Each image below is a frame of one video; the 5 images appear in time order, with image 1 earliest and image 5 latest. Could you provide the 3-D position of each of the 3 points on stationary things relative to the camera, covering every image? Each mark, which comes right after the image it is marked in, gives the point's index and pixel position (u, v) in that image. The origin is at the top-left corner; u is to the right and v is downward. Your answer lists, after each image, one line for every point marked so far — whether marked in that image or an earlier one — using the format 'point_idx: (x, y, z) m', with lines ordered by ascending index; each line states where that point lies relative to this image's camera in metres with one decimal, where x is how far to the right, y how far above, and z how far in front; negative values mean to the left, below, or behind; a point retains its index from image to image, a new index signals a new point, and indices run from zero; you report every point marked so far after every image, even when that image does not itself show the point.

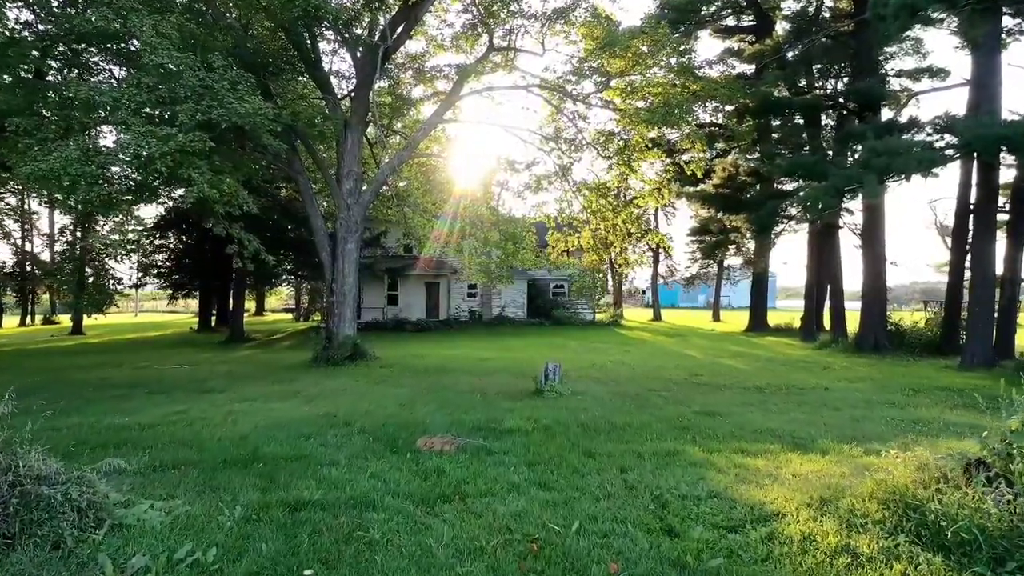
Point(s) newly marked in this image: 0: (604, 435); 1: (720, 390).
0: (+1.0, -1.6, +7.0) m
1: (+3.7, -1.8, +11.7) m
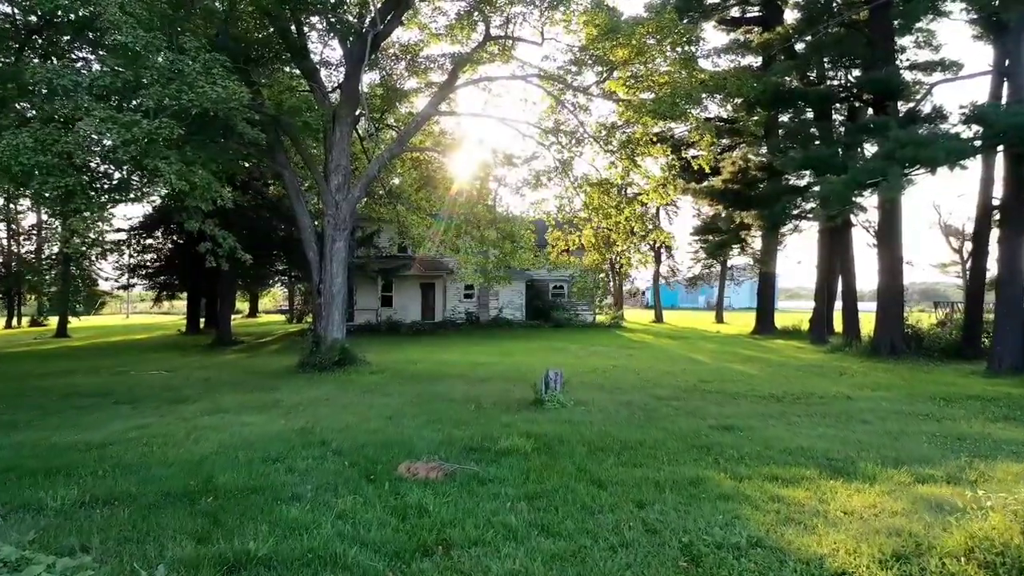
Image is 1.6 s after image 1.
0: (+1.0, -1.6, +6.1) m
1: (+3.7, -1.8, +10.8) m
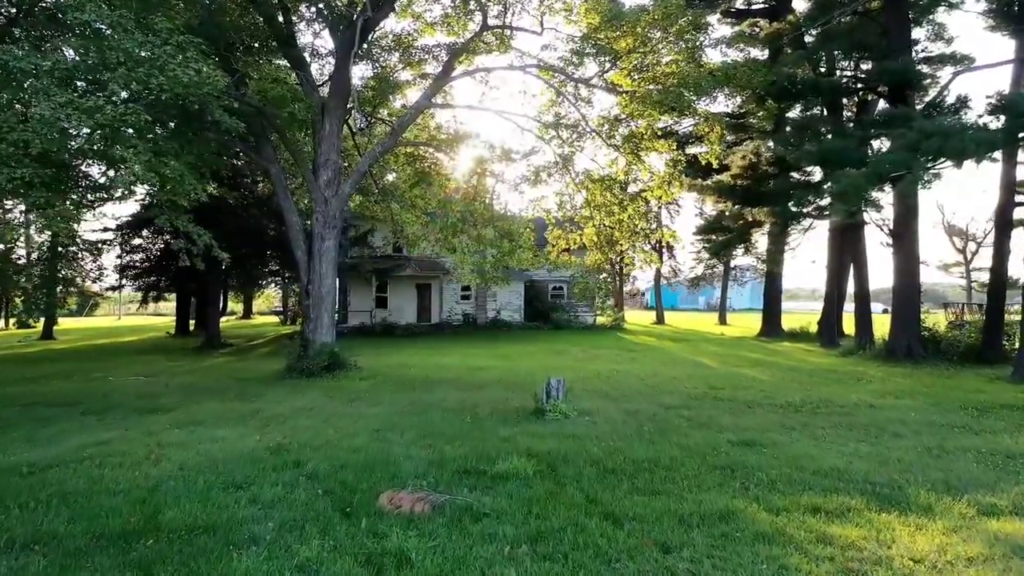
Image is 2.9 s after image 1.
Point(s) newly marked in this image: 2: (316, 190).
0: (+1.0, -1.6, +5.4) m
1: (+3.7, -1.8, +10.1) m
2: (-4.5, +2.3, +15.0) m
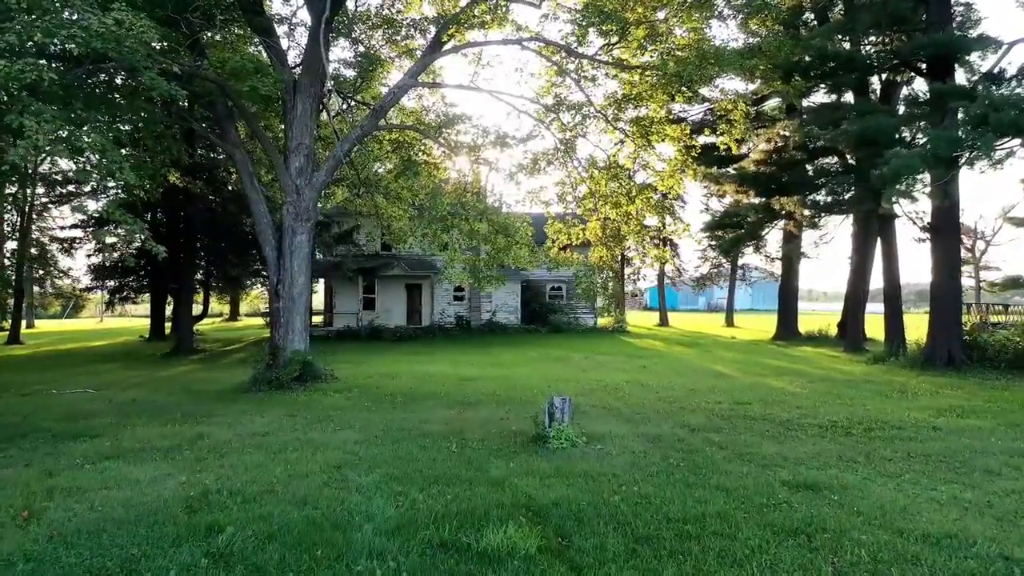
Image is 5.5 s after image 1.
0: (+0.9, -1.6, +3.7) m
1: (+3.6, -1.8, +8.5) m
2: (-4.6, +2.3, +13.3) m
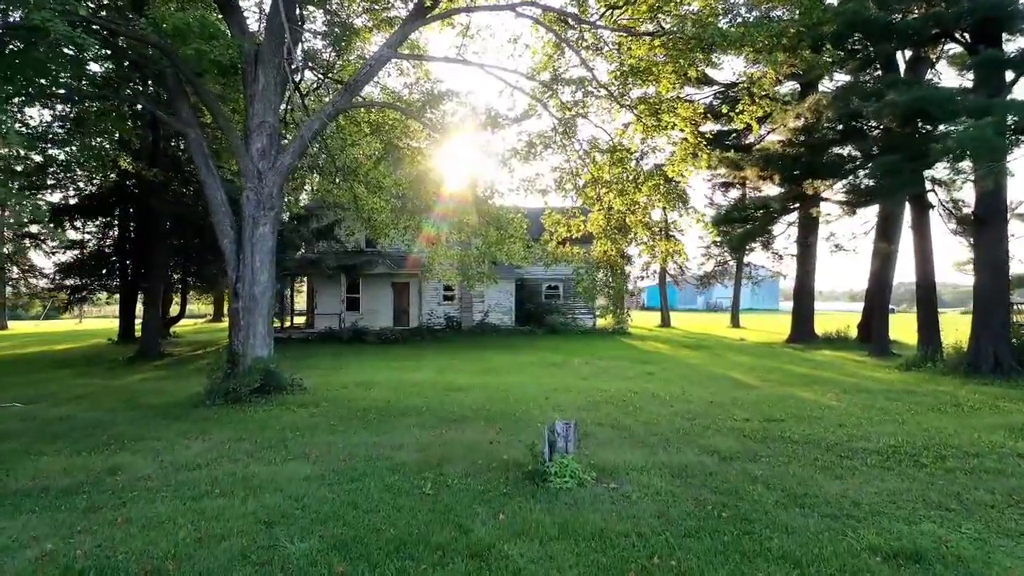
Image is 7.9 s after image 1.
0: (+0.9, -1.6, +2.2) m
1: (+3.5, -1.8, +6.9) m
2: (-4.7, +2.3, +11.7) m
